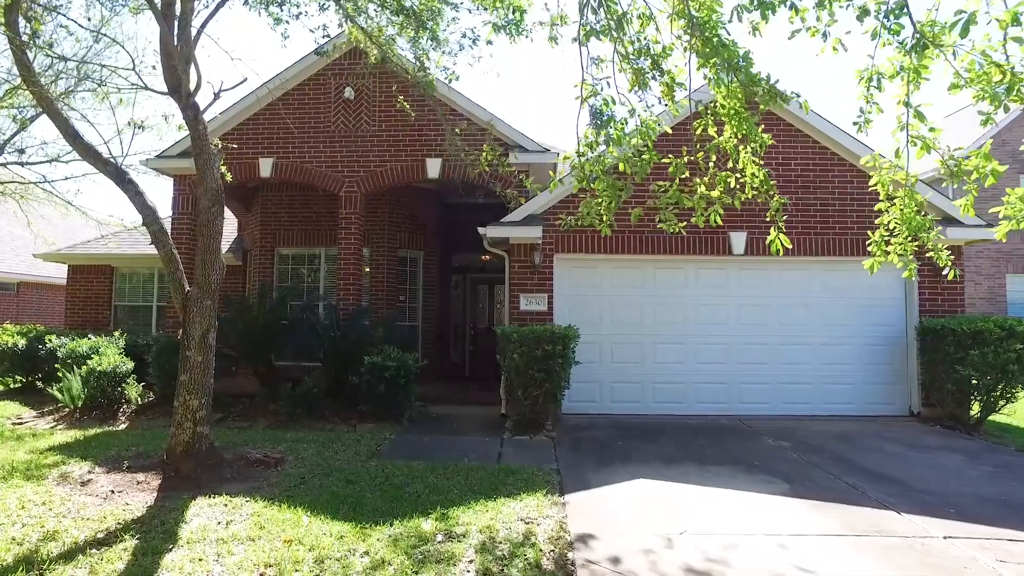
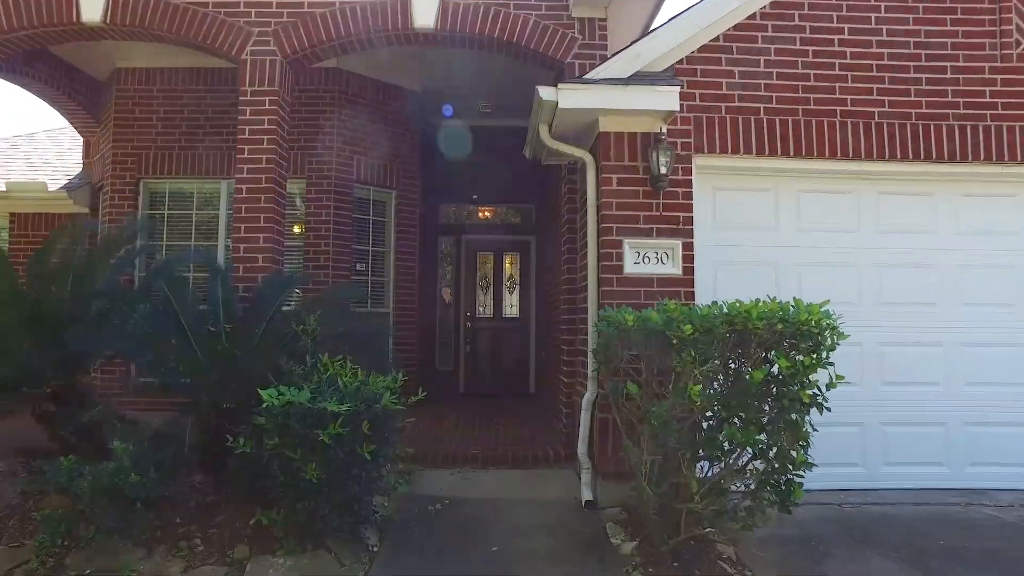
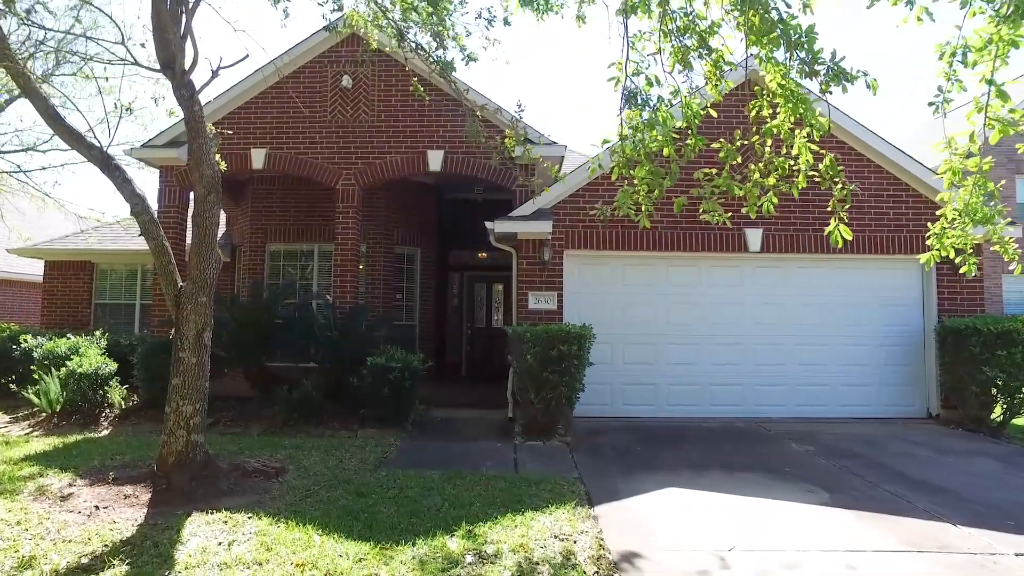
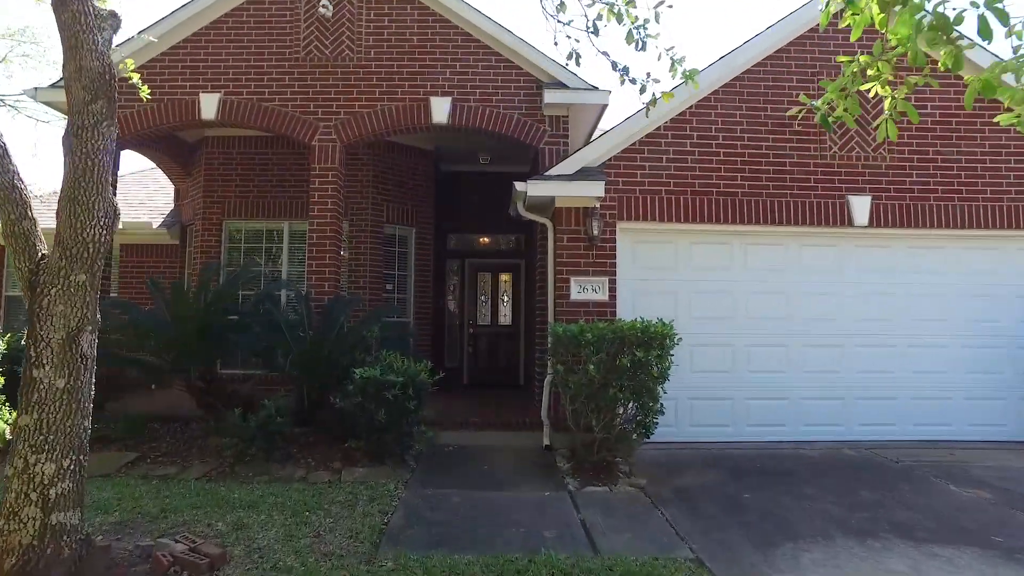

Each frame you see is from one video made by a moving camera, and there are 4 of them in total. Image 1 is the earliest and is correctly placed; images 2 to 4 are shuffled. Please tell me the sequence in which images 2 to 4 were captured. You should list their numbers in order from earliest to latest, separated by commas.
3, 4, 2
